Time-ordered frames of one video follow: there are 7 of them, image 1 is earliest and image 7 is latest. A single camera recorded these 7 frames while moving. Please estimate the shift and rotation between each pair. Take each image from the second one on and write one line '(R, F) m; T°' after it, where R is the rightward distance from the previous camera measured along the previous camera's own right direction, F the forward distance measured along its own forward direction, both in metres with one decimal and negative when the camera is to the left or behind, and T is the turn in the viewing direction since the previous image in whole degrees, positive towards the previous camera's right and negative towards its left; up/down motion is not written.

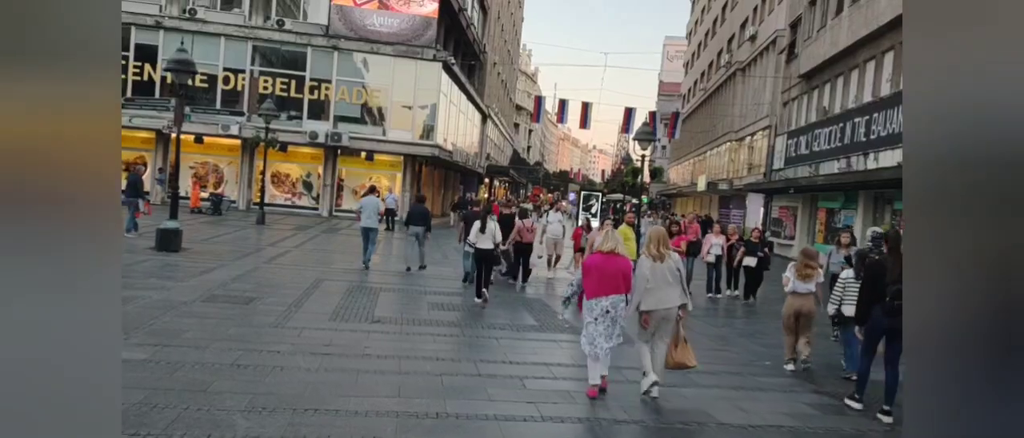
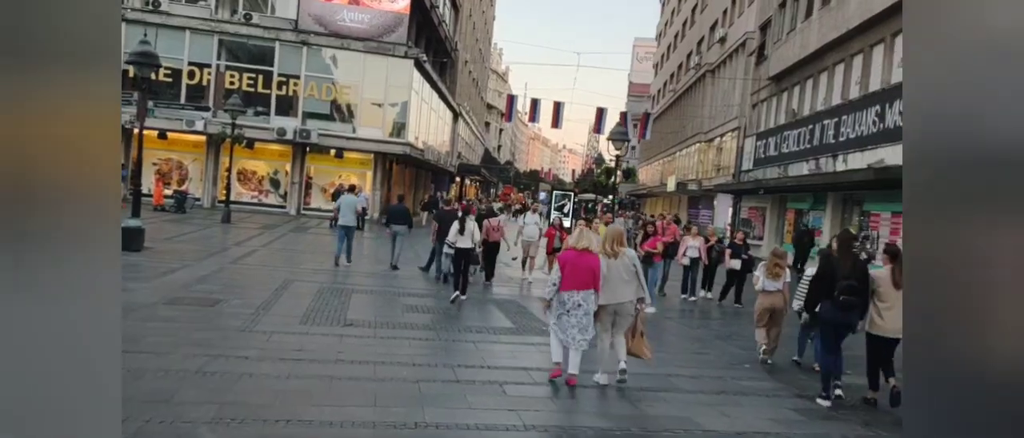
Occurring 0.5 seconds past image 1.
(-0.1, +0.2) m; +2°
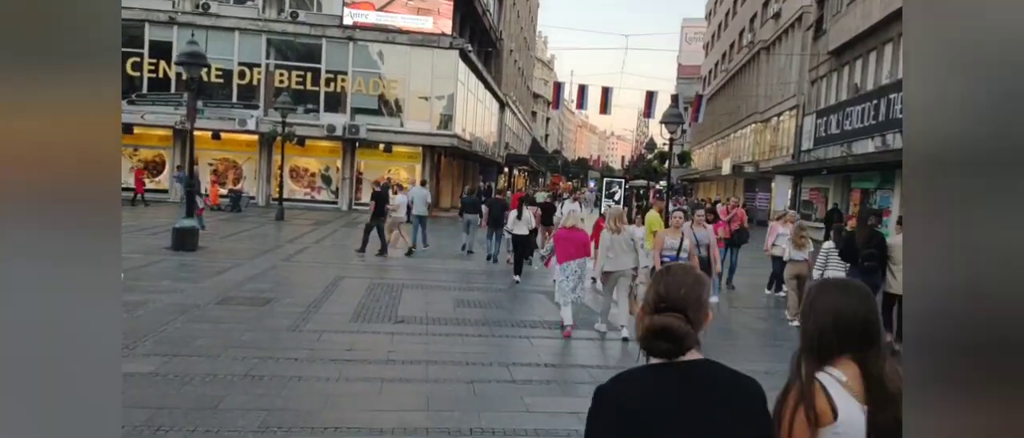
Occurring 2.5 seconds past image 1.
(0.0, +0.4) m; -4°
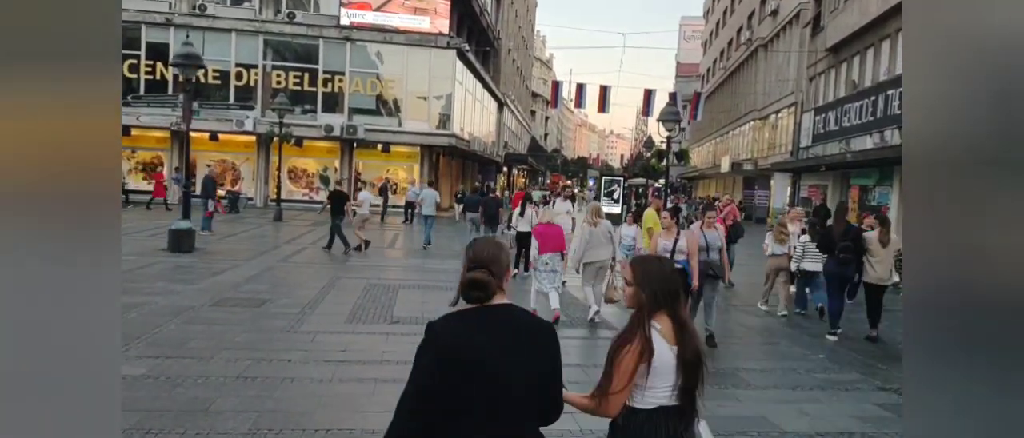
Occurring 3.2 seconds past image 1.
(+0.1, 0.0) m; 0°
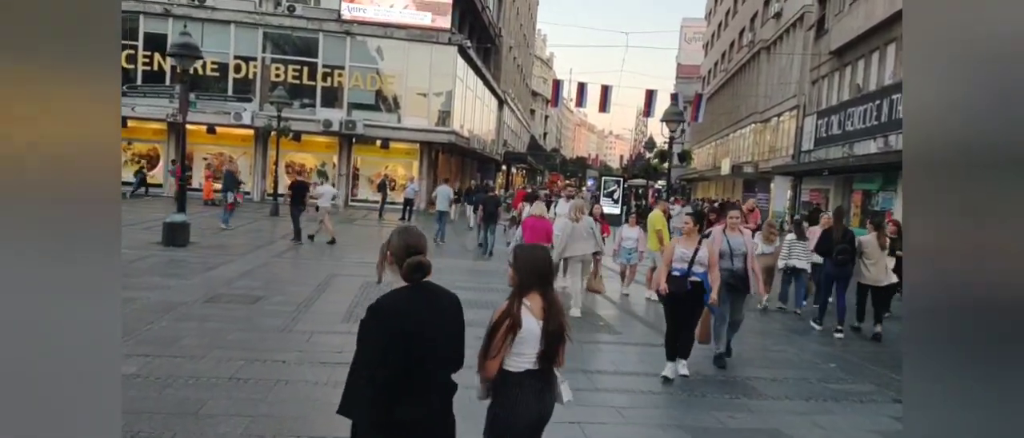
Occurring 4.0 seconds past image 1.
(-0.1, +0.2) m; 0°
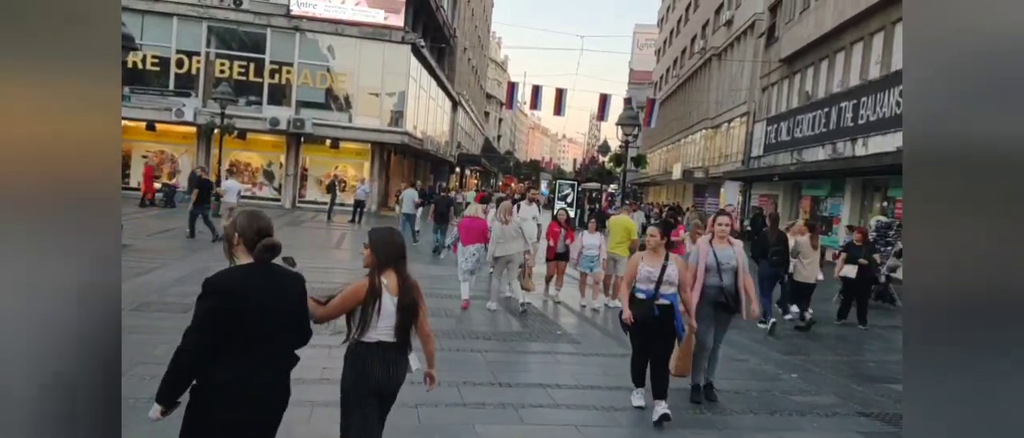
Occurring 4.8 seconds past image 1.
(0.0, +0.4) m; +4°
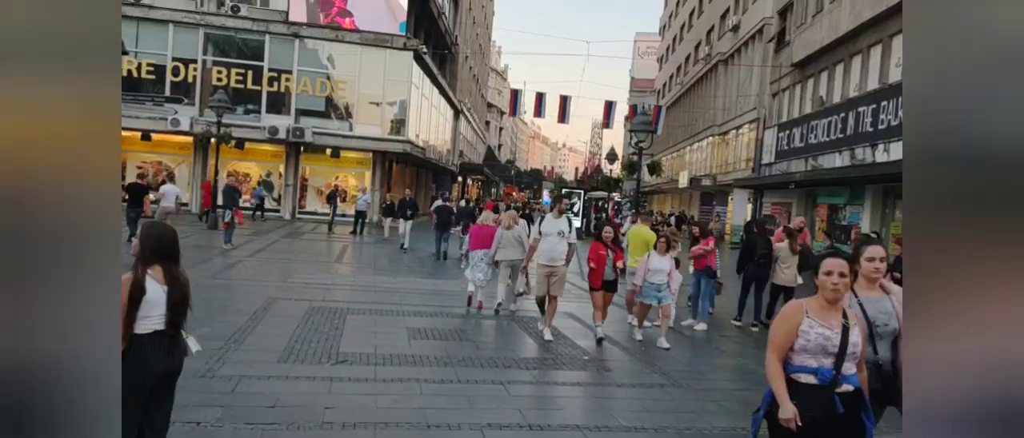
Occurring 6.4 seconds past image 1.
(-0.2, +0.8) m; 0°
